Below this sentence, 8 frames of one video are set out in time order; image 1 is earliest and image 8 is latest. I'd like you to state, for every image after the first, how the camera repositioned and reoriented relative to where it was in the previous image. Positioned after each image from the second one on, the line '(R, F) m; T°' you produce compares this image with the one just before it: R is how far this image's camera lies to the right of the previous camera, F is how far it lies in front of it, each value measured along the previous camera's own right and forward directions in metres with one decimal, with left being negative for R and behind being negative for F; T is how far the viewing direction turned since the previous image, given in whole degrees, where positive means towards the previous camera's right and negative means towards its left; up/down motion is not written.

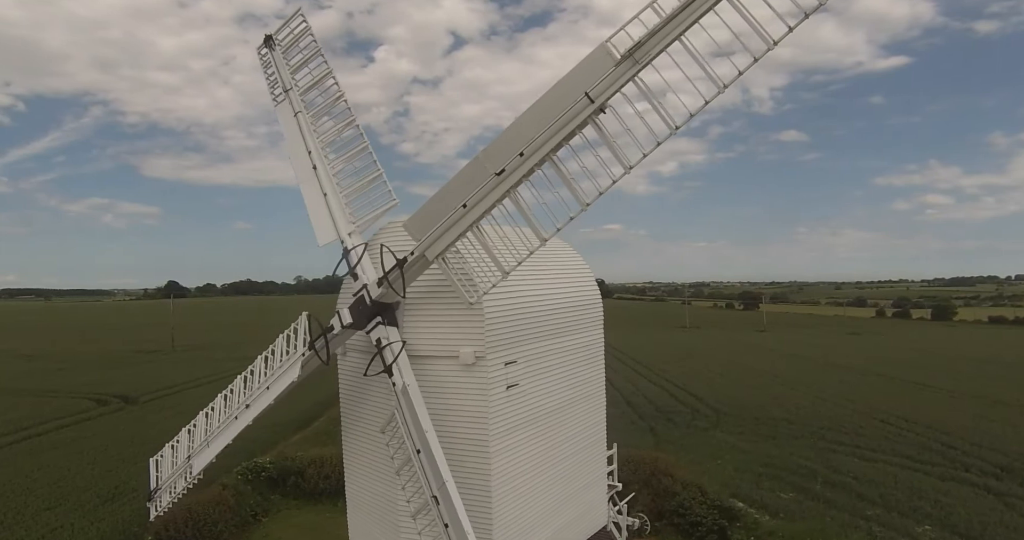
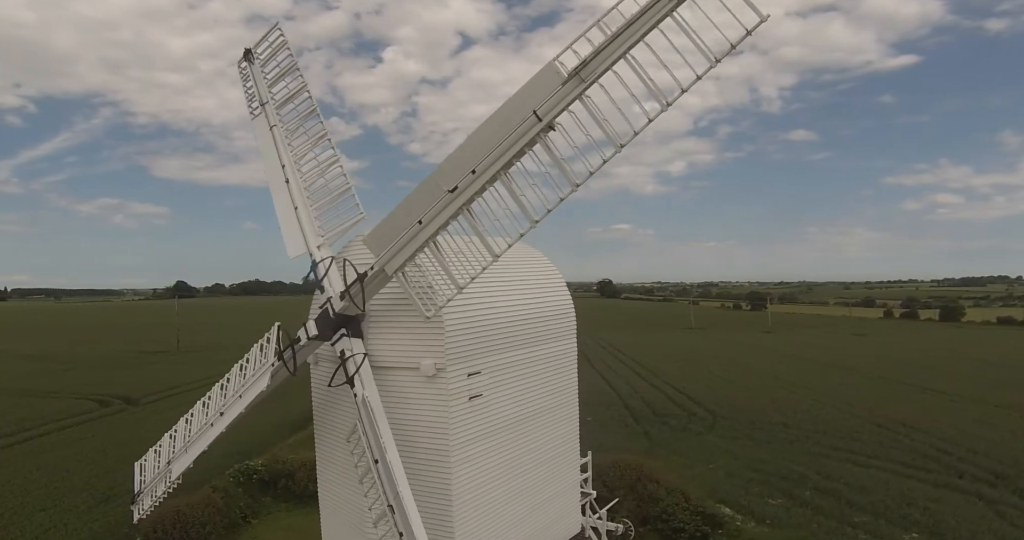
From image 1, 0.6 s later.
(+0.4, -0.1) m; 0°
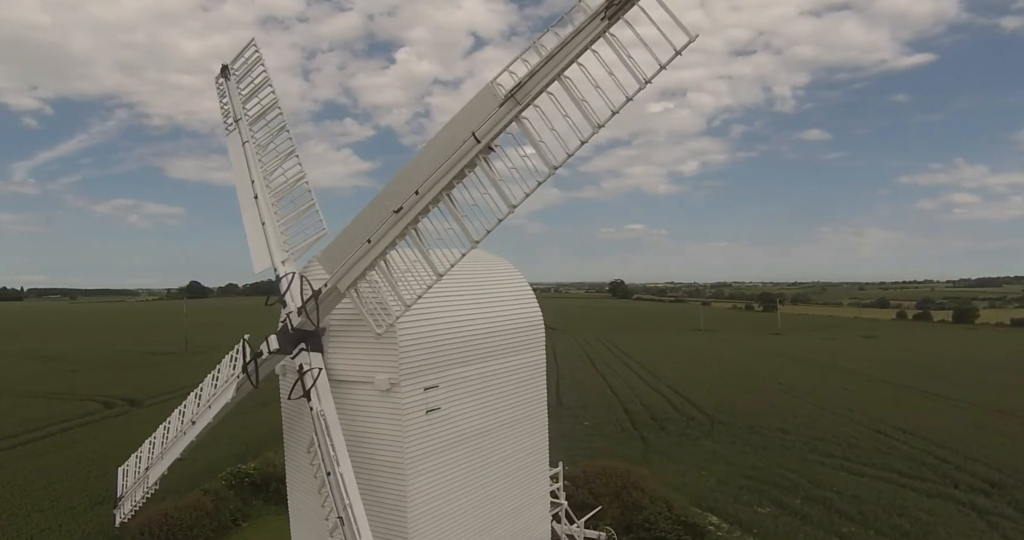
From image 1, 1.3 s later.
(+0.5, -0.1) m; -1°
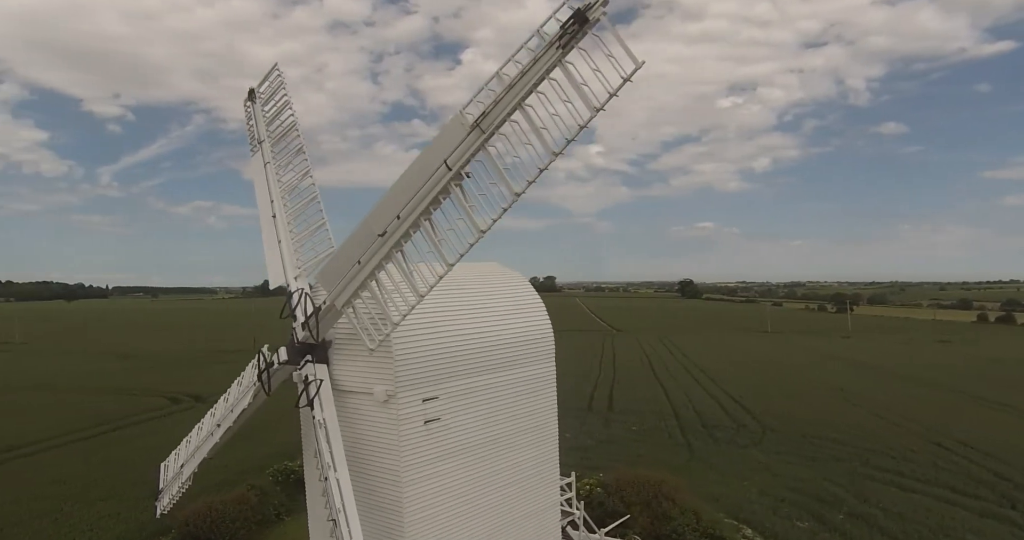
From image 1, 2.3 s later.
(+0.5, -0.1) m; -5°
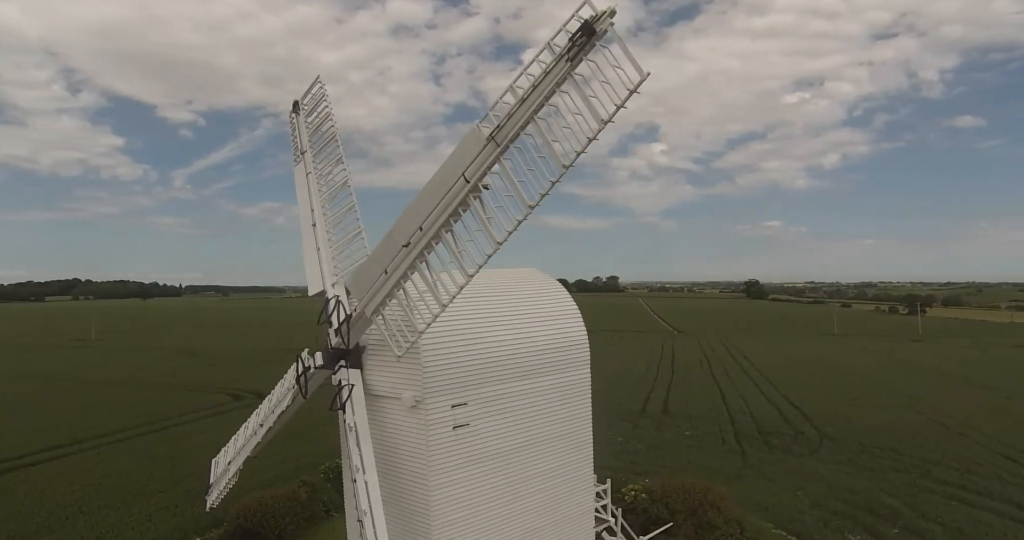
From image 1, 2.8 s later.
(+0.2, 0.0) m; -5°
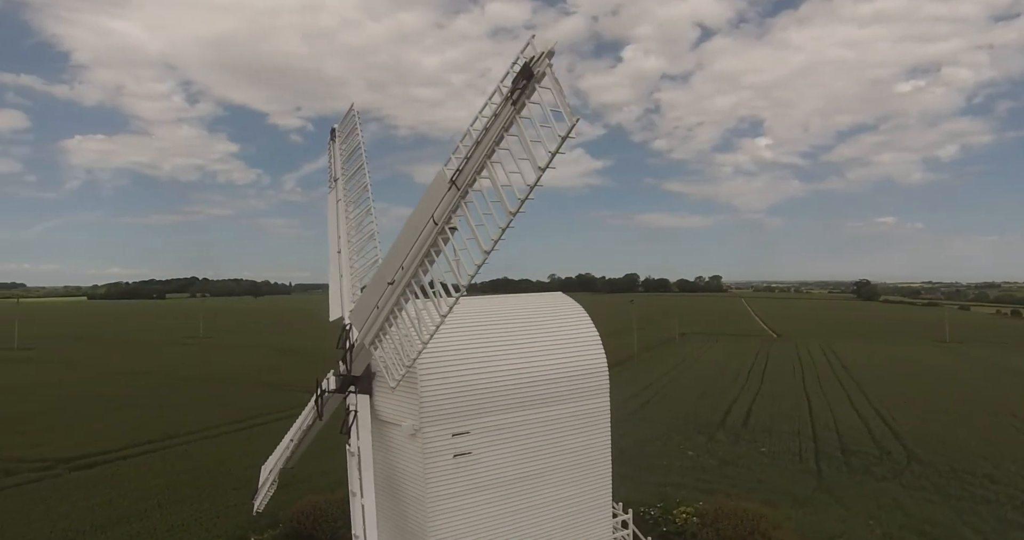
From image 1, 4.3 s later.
(+0.7, 0.0) m; -7°
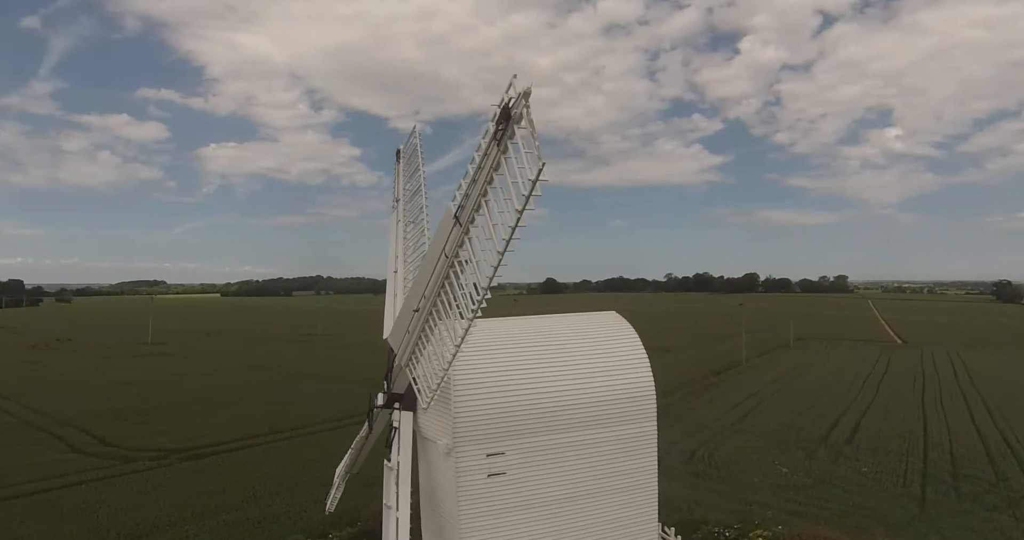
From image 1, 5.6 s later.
(+0.5, -0.1) m; -8°
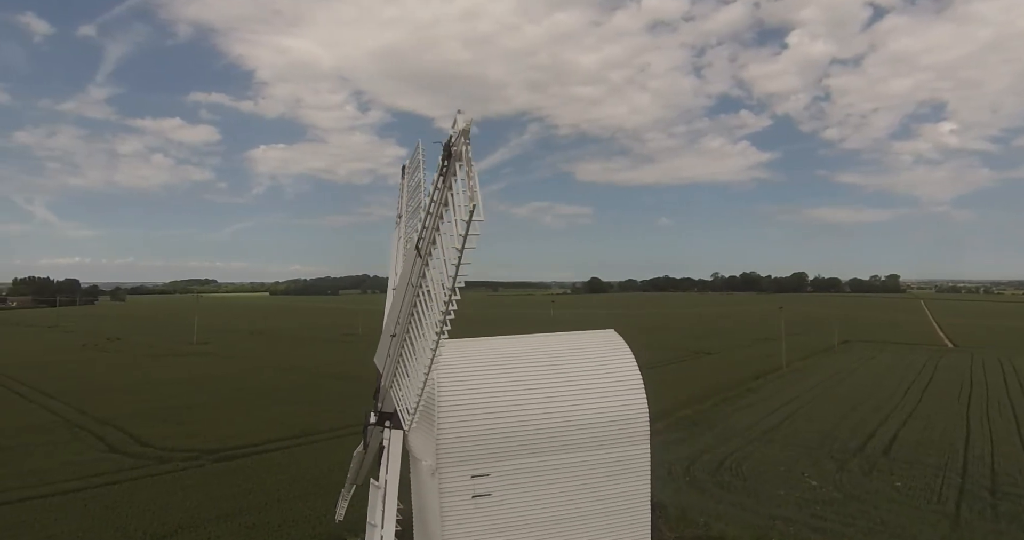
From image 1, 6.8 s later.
(+0.4, -0.1) m; -3°
